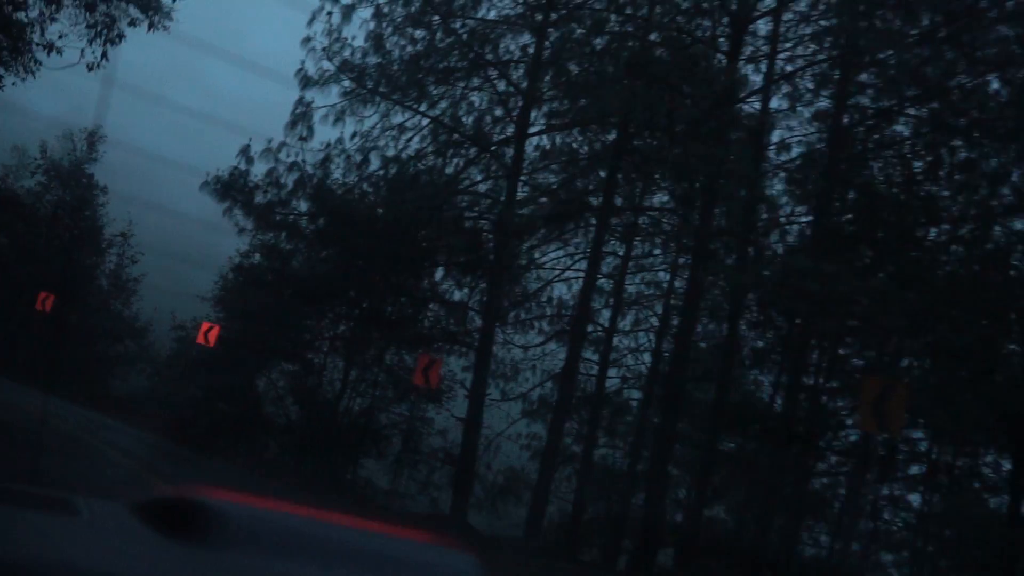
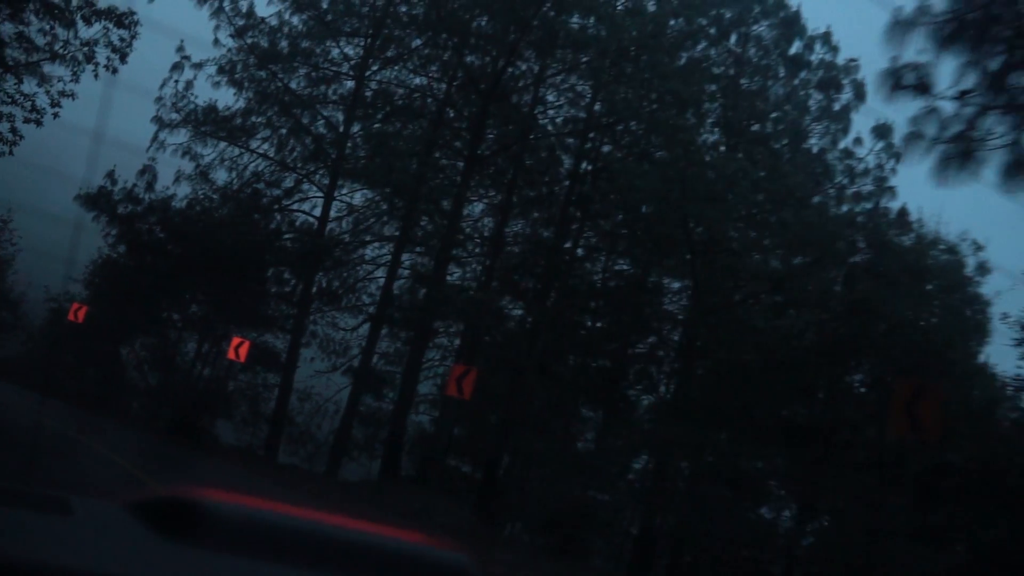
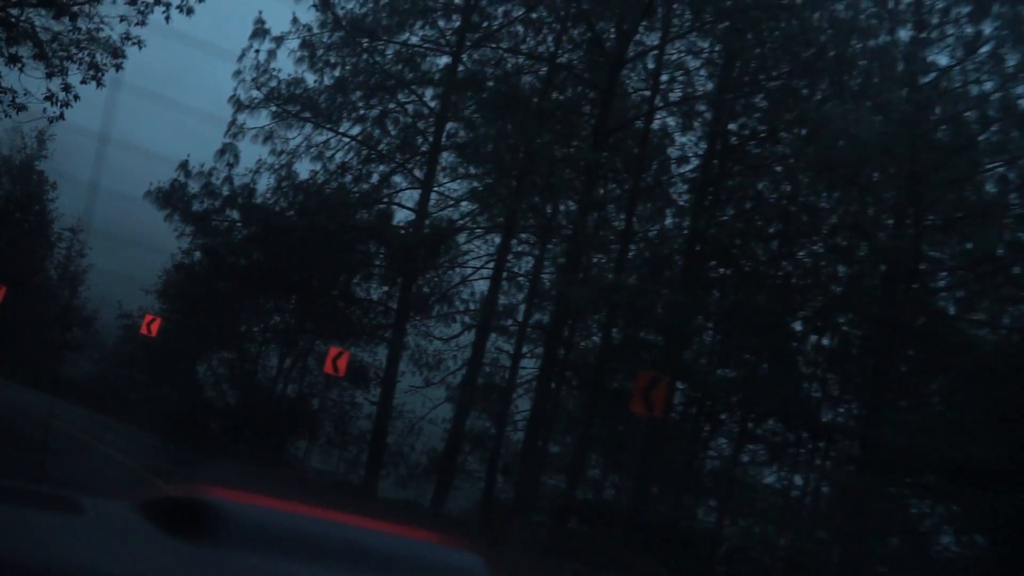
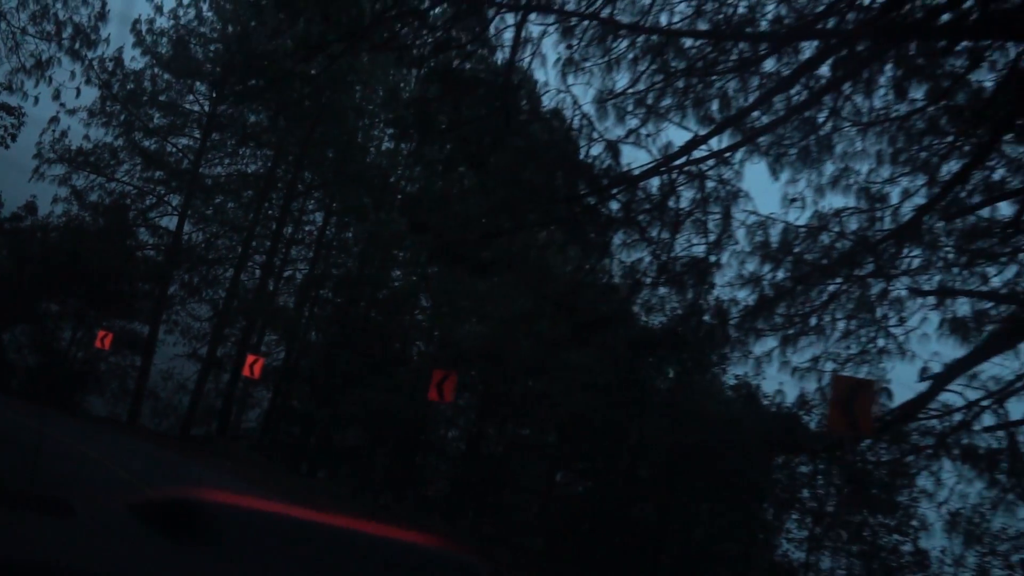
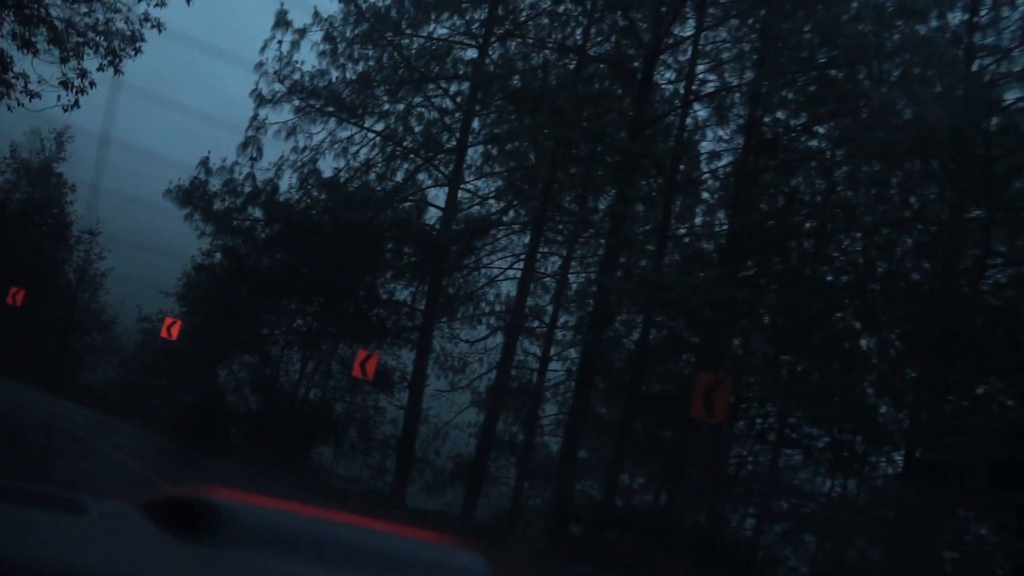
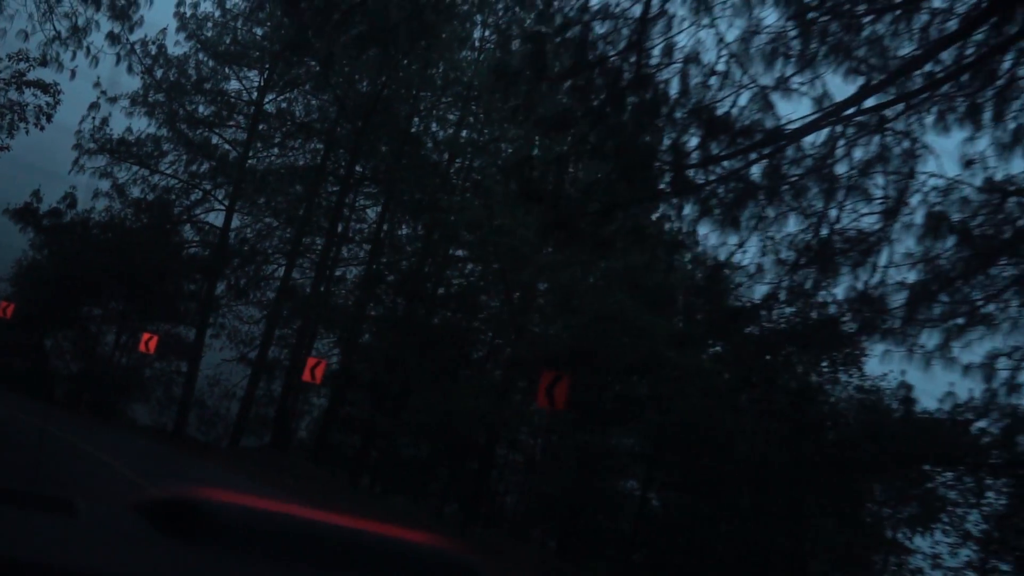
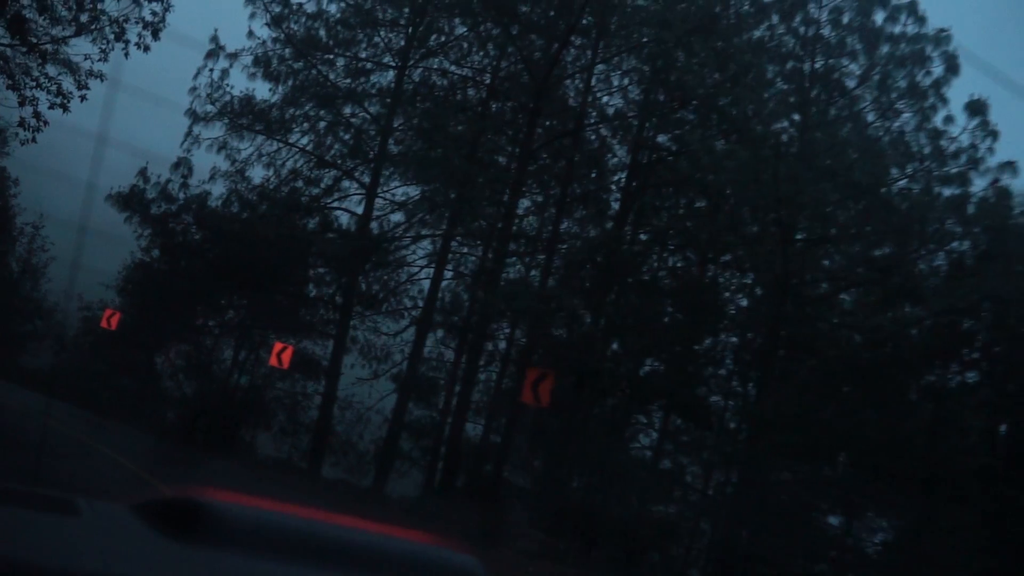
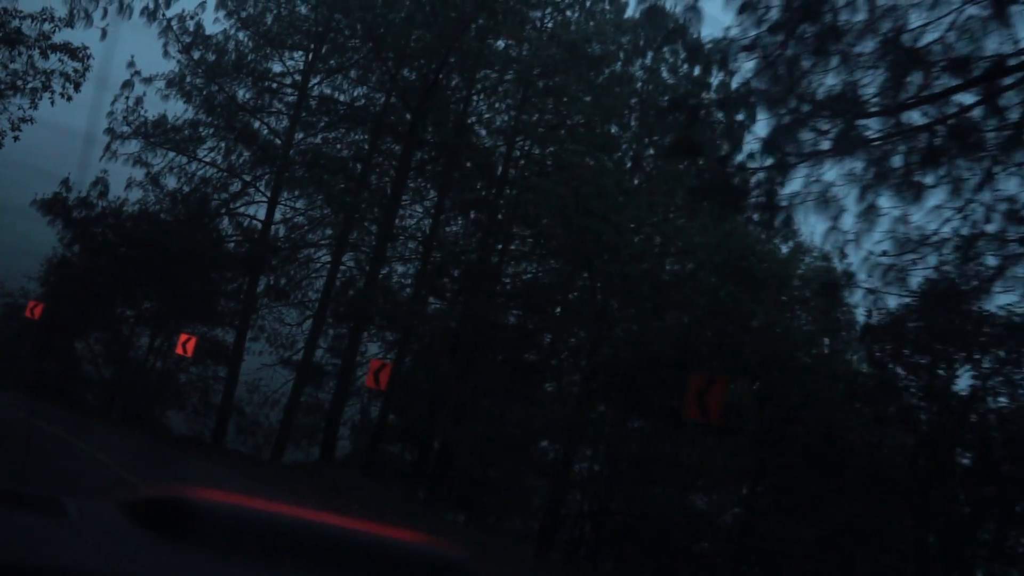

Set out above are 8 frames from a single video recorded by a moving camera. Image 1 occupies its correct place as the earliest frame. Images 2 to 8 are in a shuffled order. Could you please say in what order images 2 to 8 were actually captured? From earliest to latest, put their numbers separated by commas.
5, 3, 7, 2, 8, 6, 4
